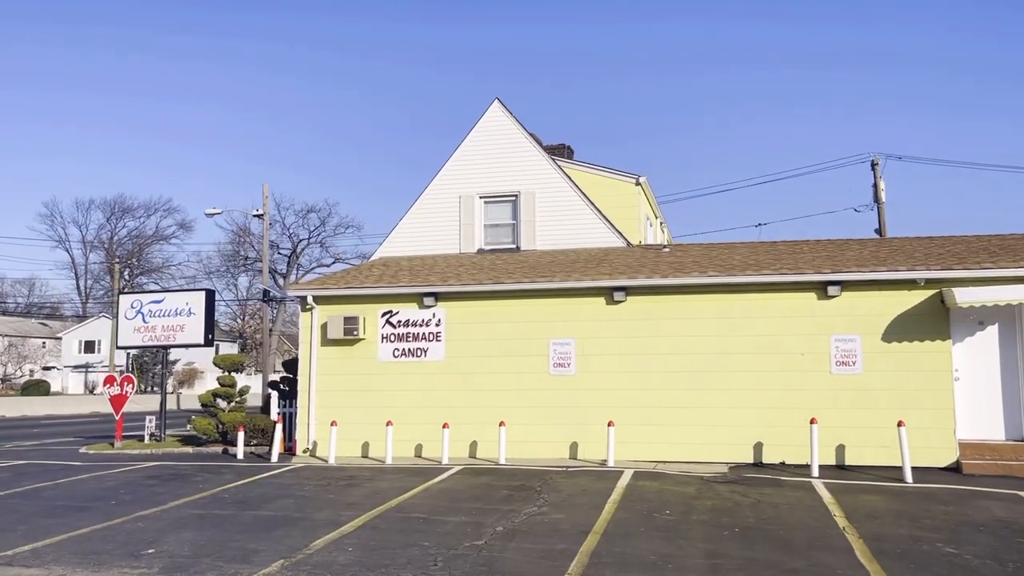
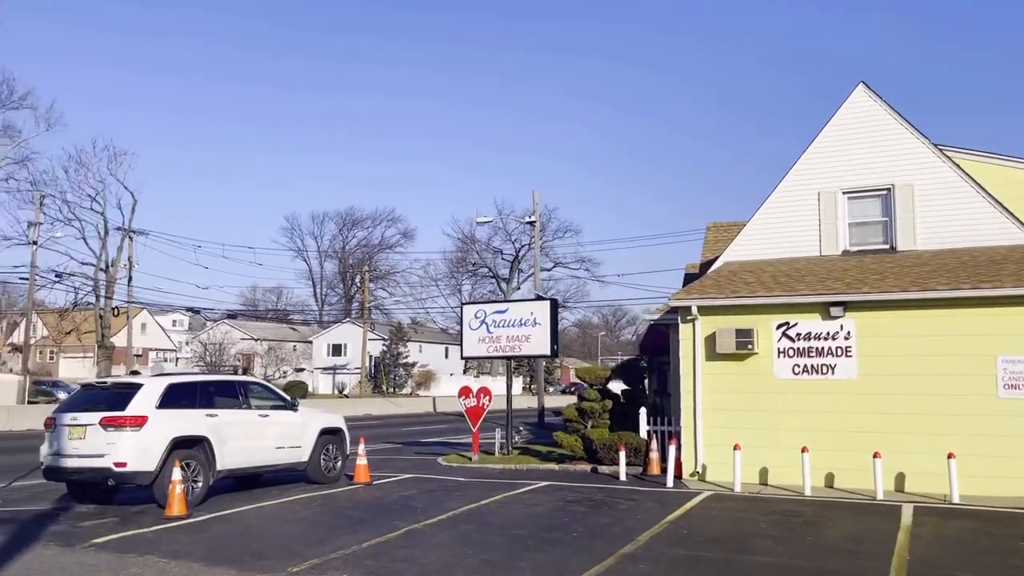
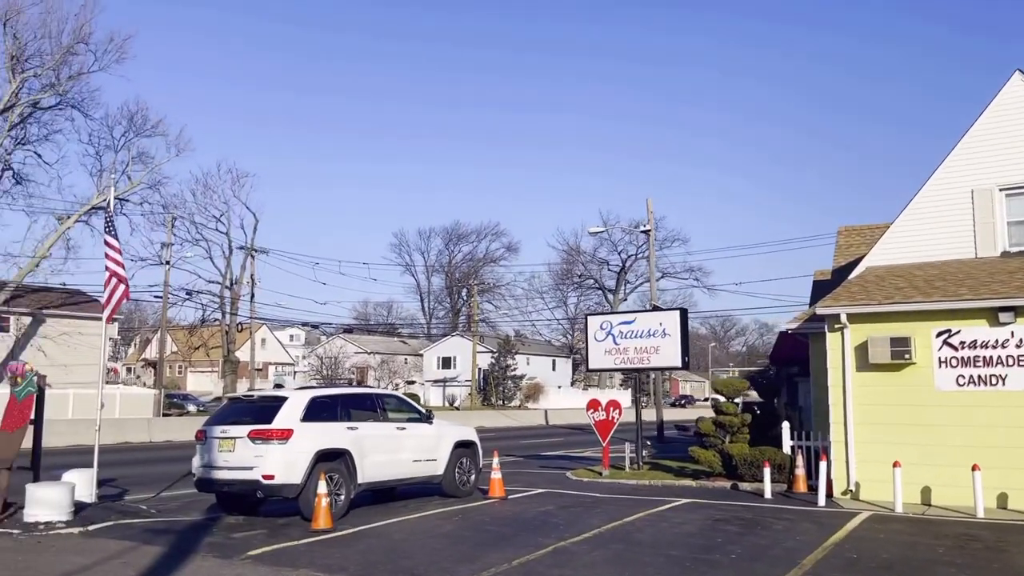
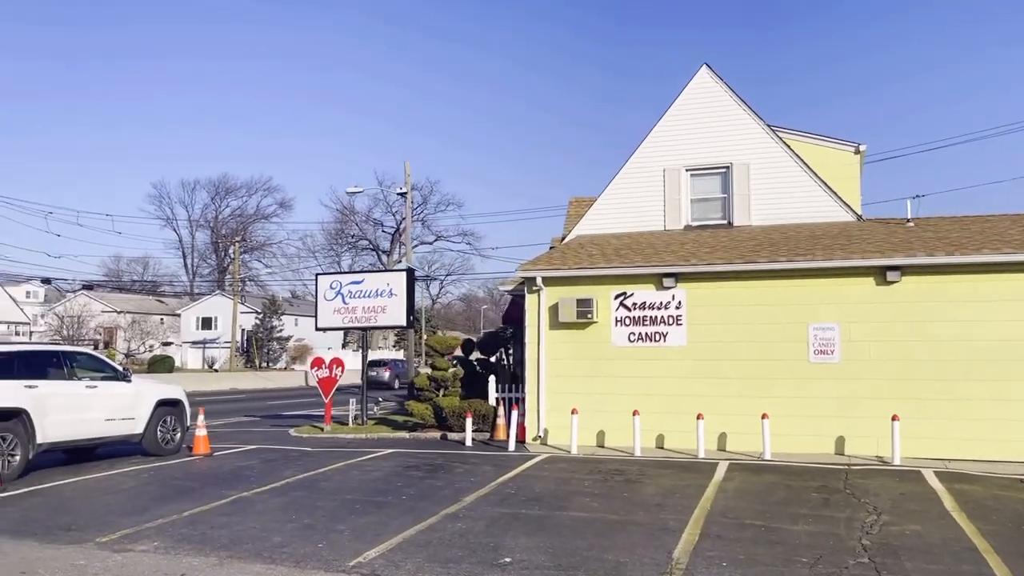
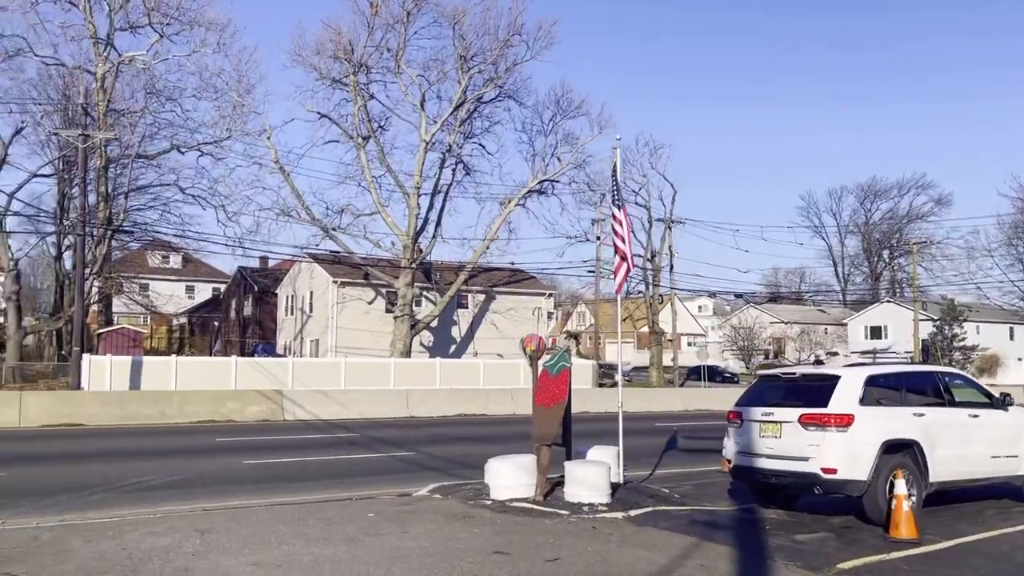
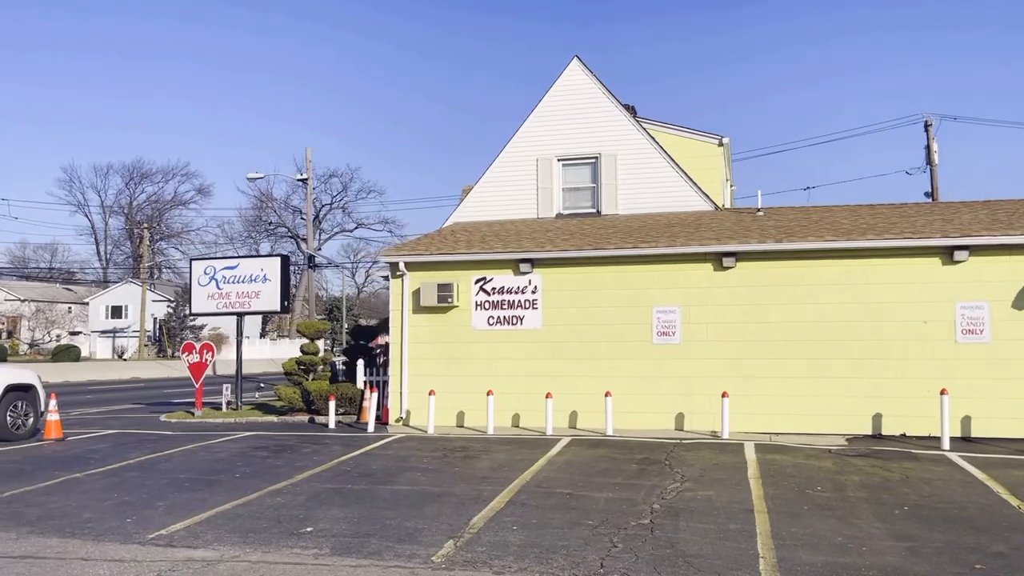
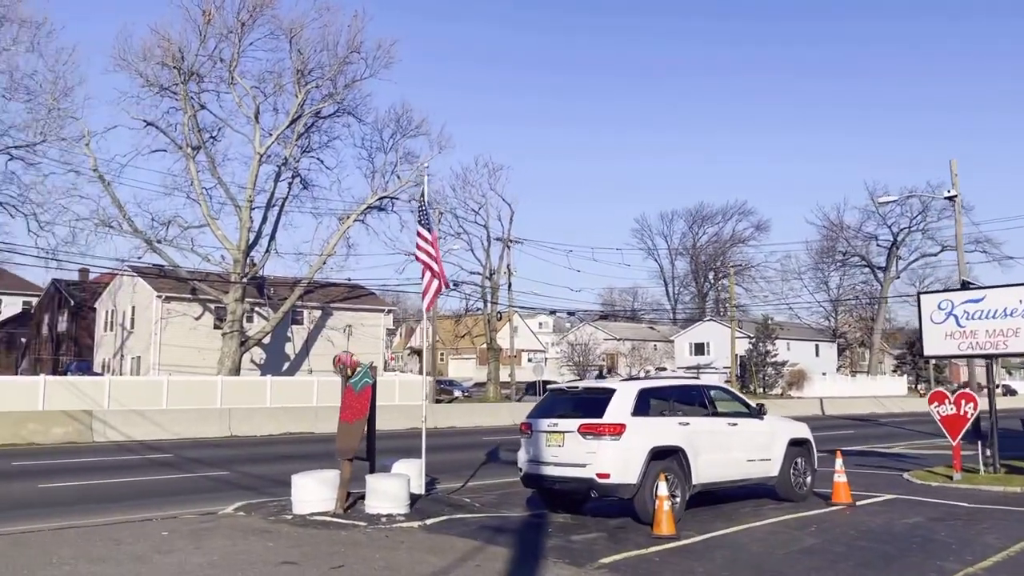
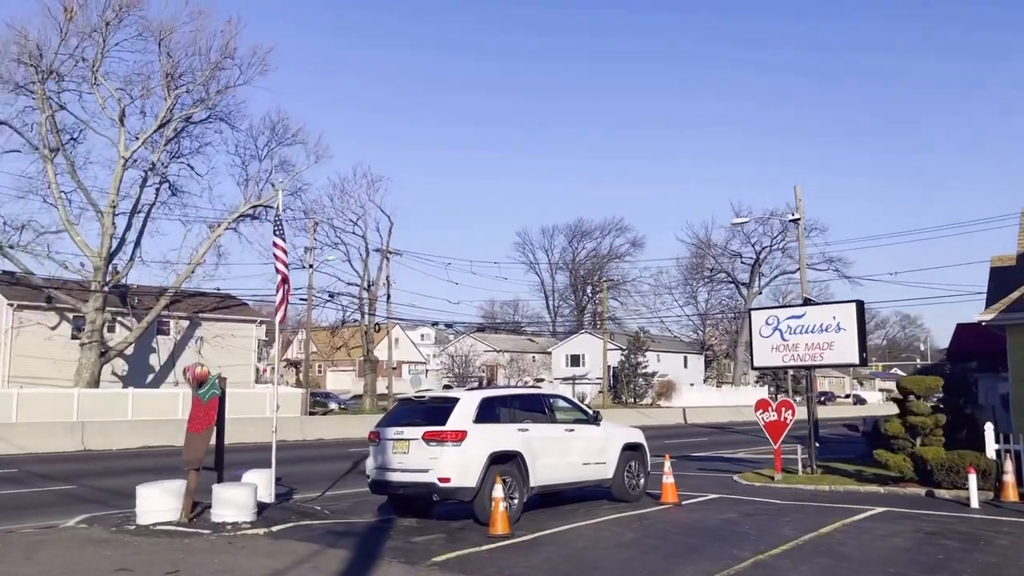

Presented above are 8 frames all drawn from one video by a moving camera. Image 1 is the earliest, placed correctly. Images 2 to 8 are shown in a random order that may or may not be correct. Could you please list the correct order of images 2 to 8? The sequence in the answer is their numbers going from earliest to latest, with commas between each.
6, 4, 2, 3, 8, 7, 5
